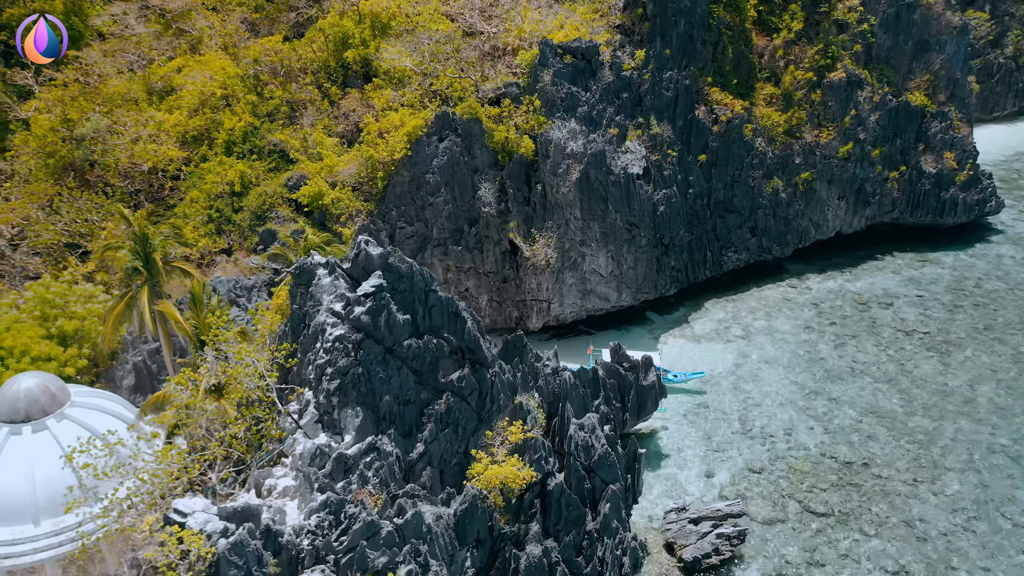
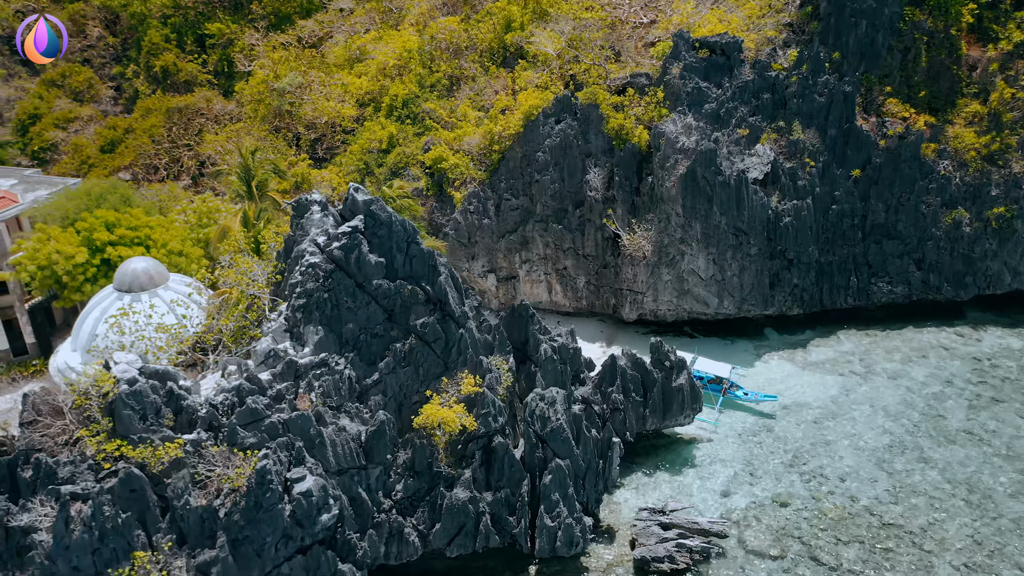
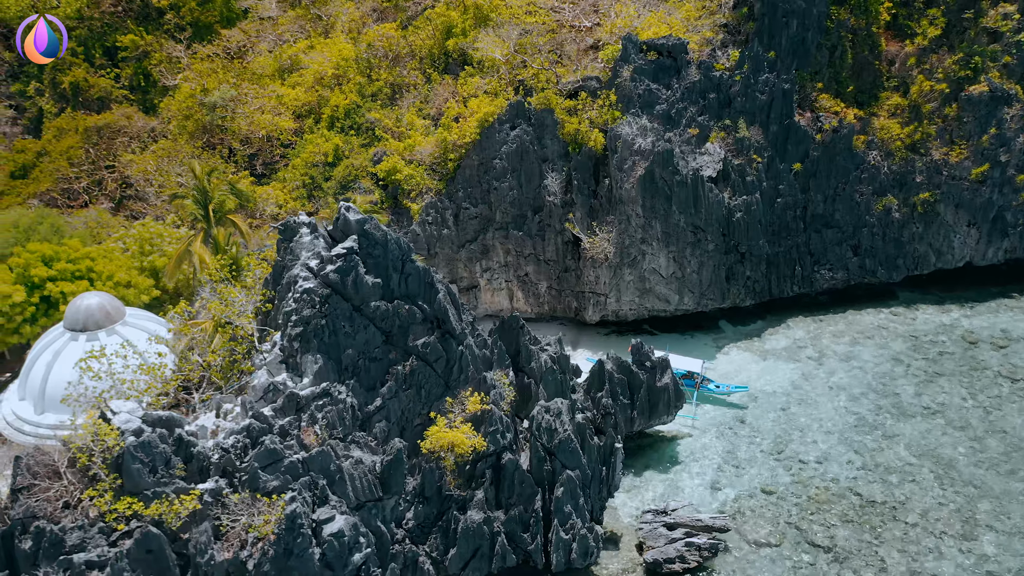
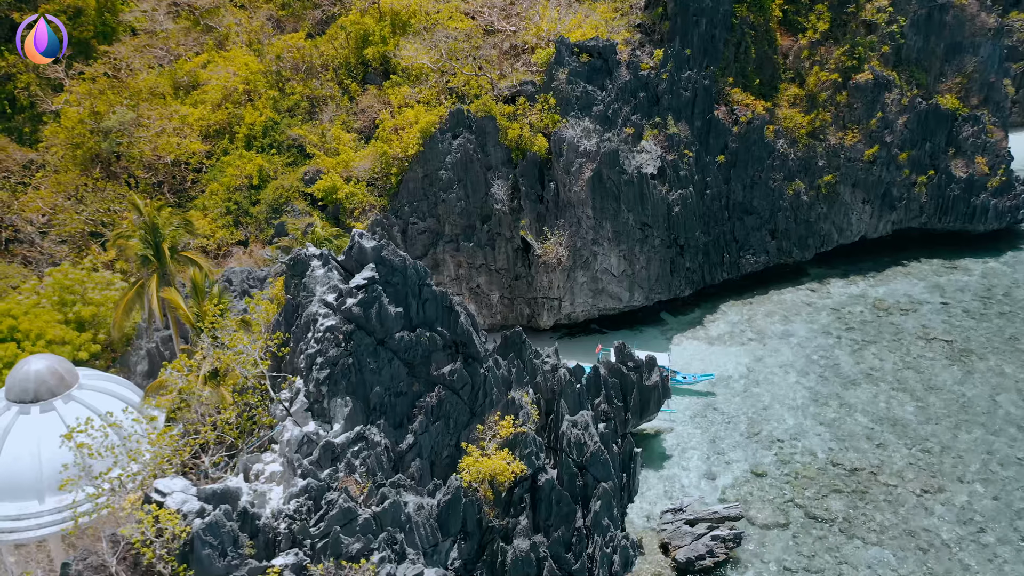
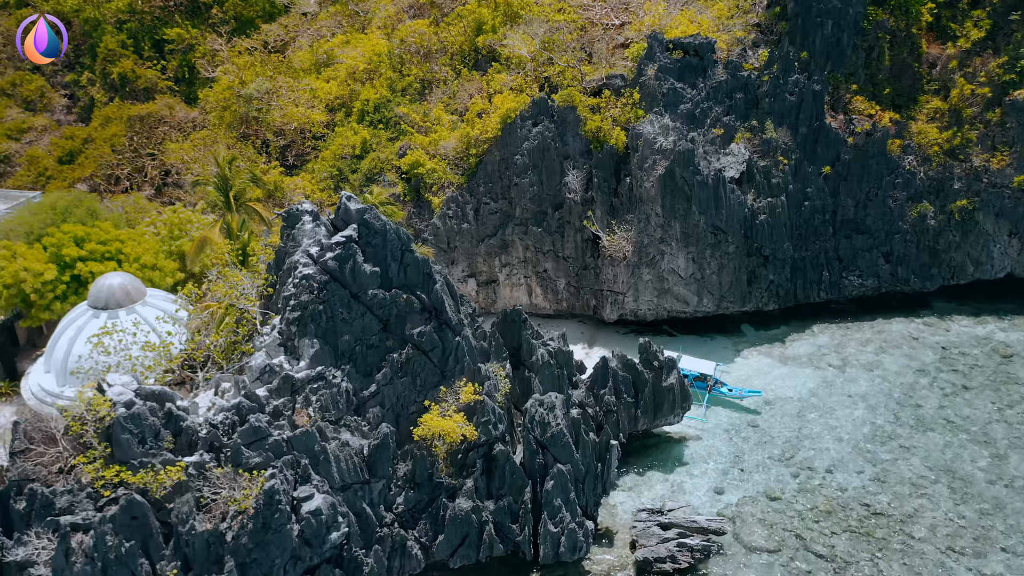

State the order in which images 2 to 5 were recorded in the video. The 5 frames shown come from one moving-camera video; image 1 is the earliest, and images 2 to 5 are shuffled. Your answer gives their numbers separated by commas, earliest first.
4, 3, 5, 2
